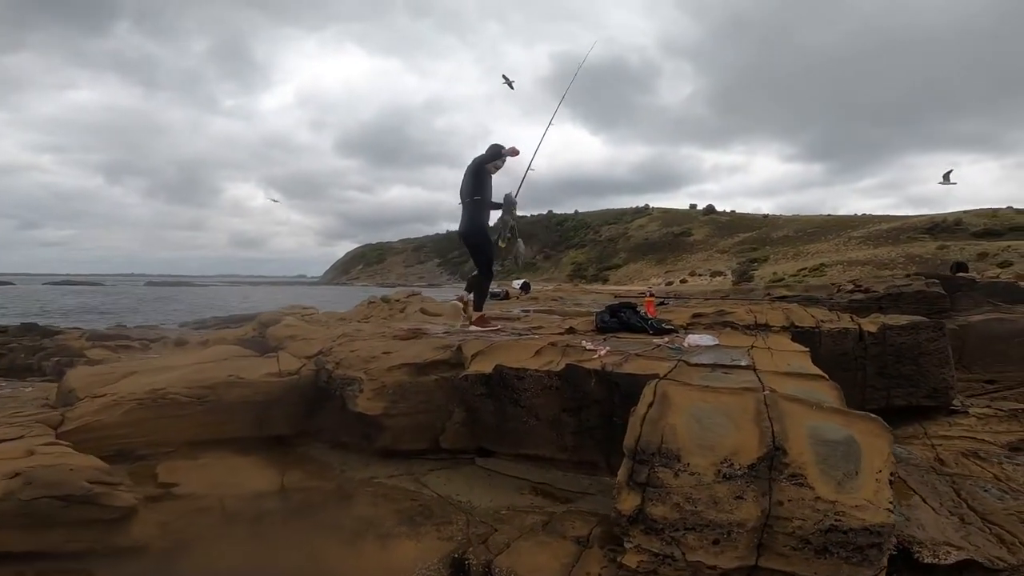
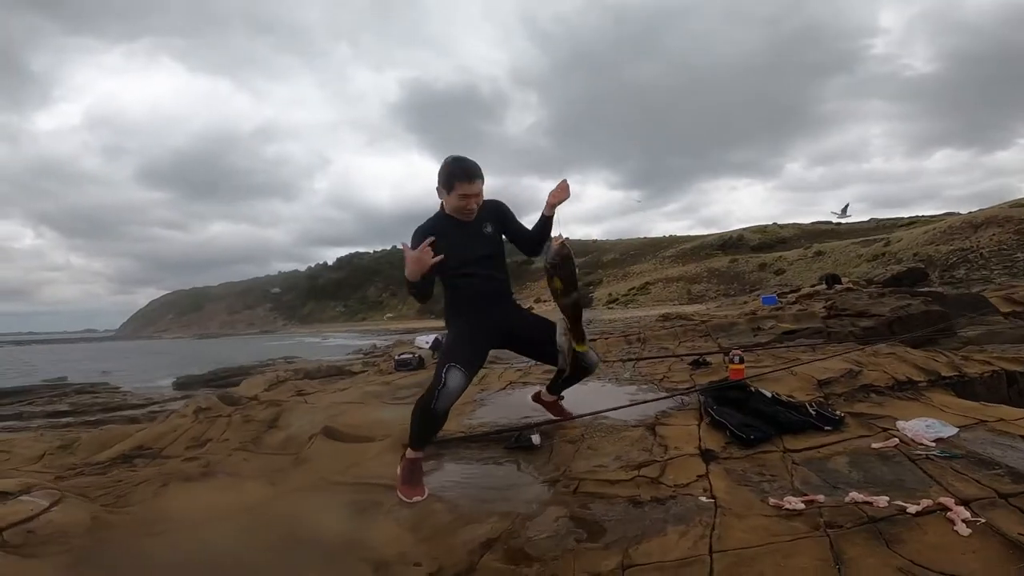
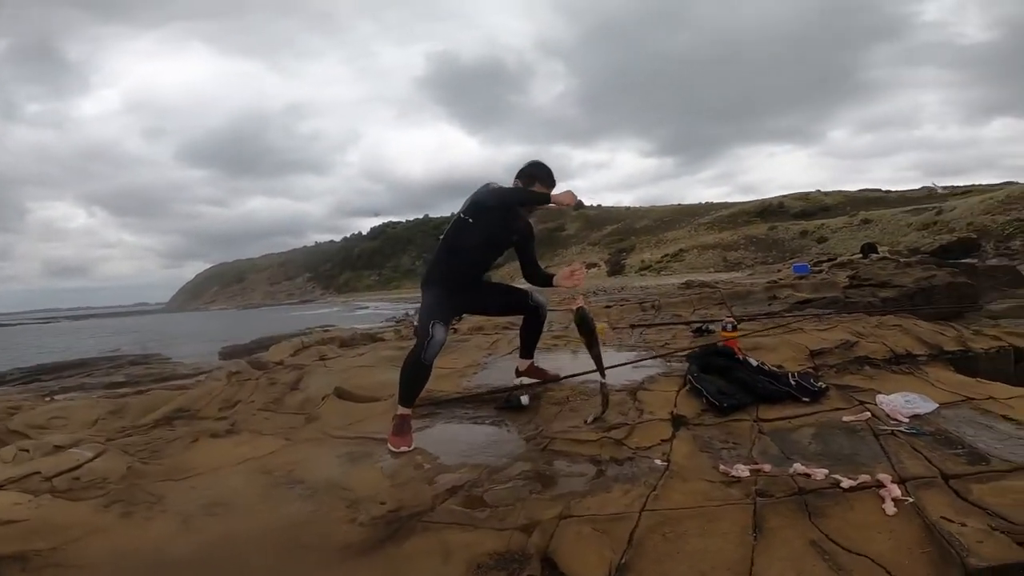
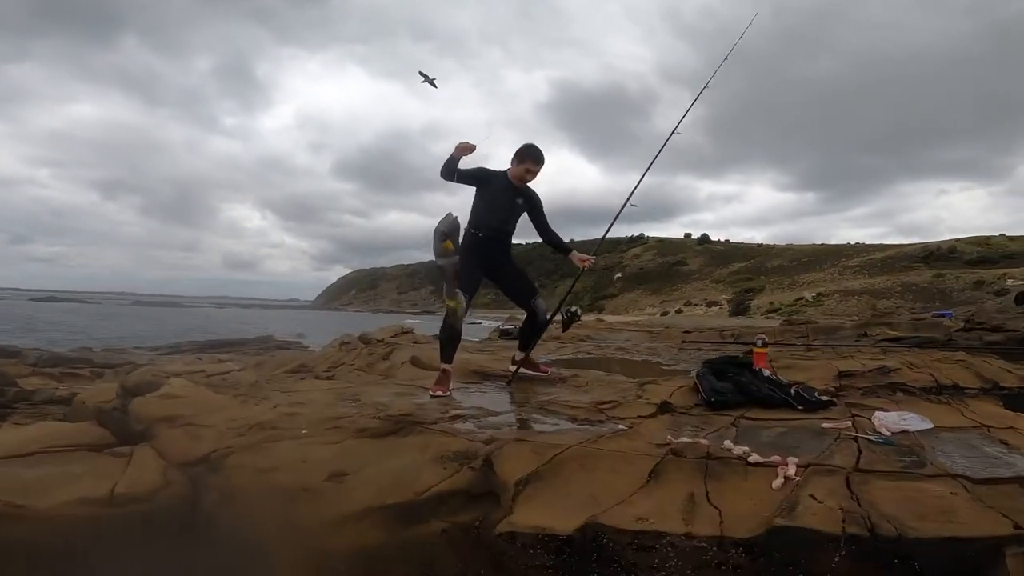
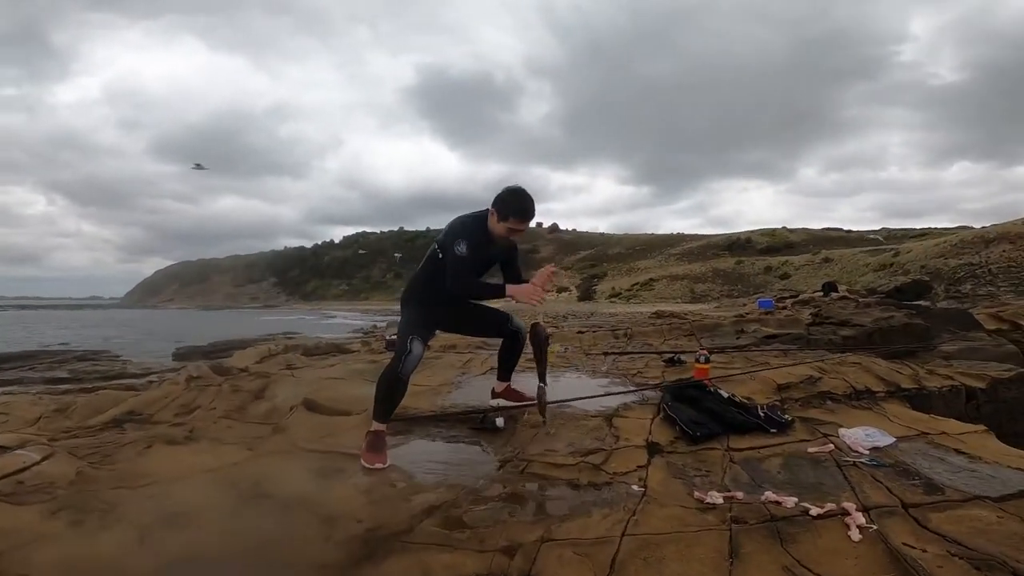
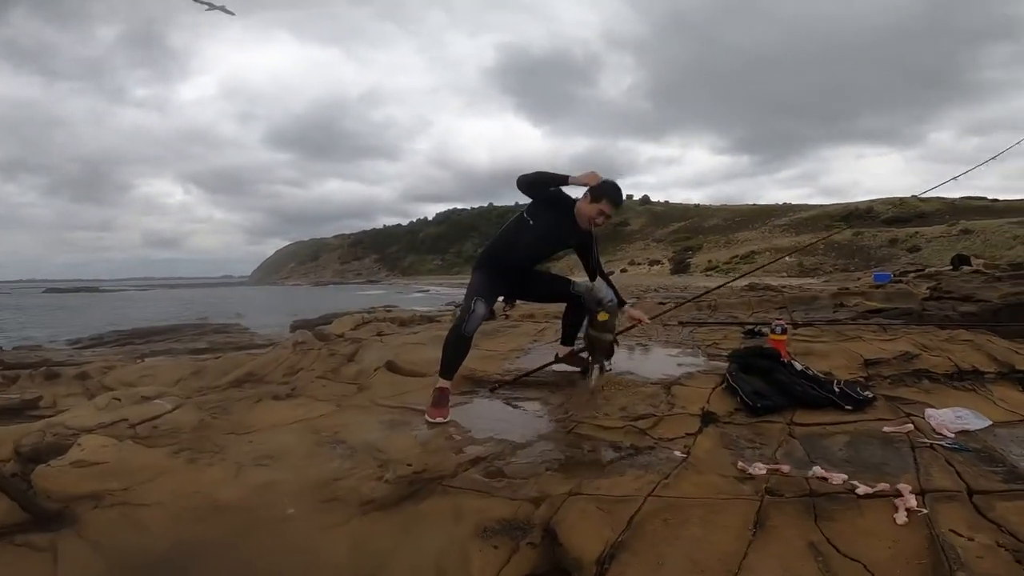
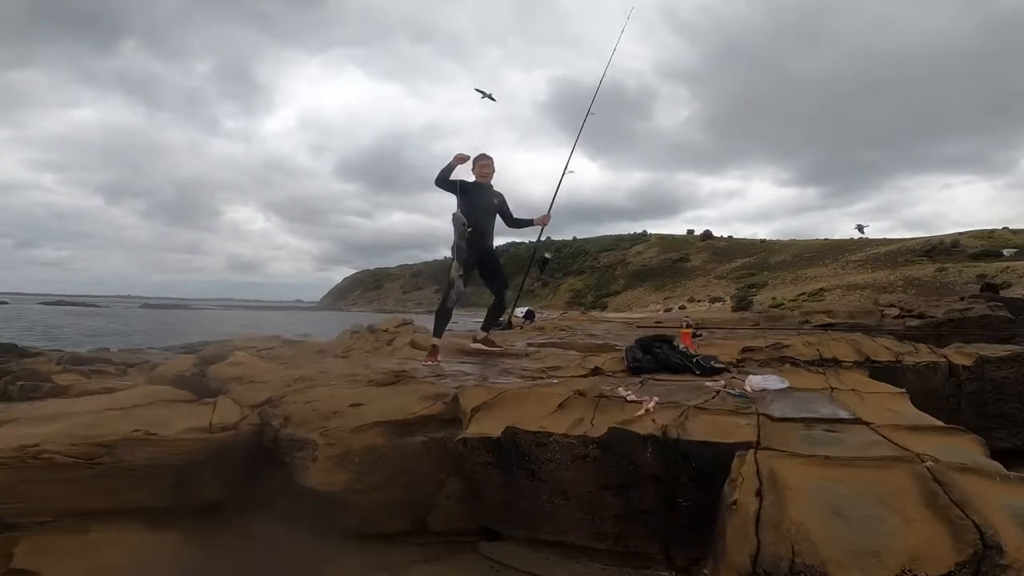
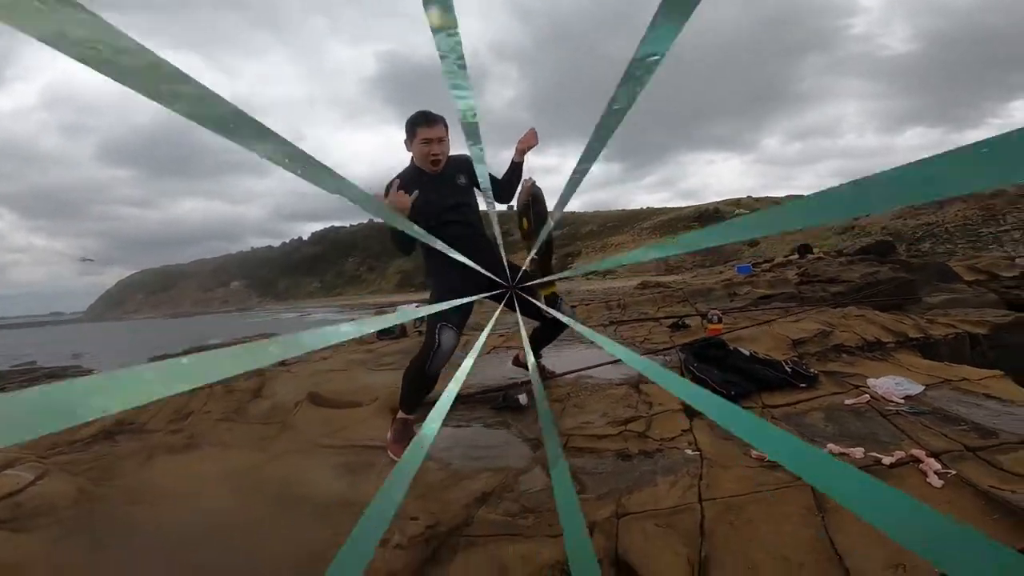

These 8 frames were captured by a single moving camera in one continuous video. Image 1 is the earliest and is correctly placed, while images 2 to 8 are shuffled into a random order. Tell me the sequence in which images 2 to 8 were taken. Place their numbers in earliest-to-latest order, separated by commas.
7, 4, 6, 3, 5, 2, 8
